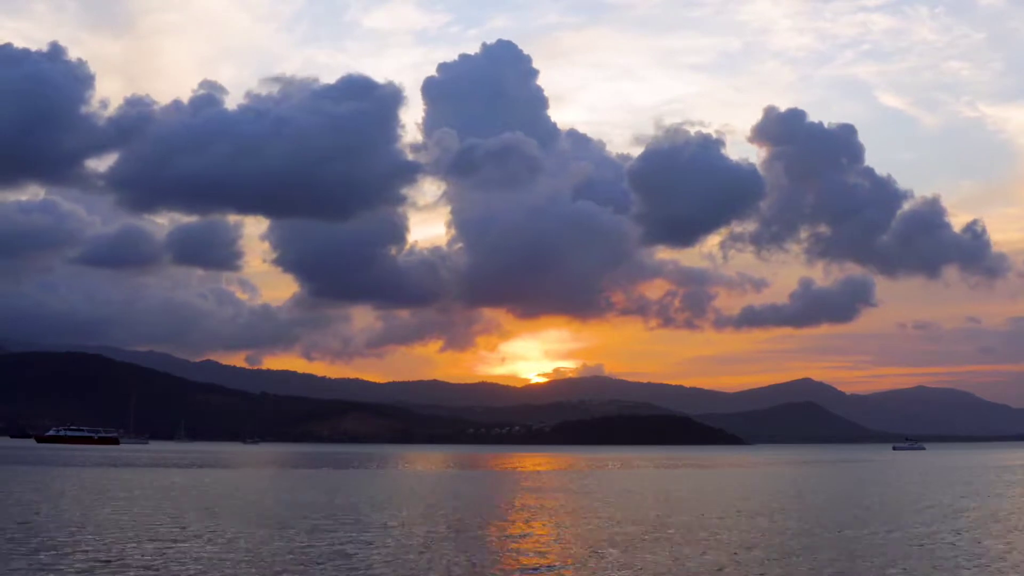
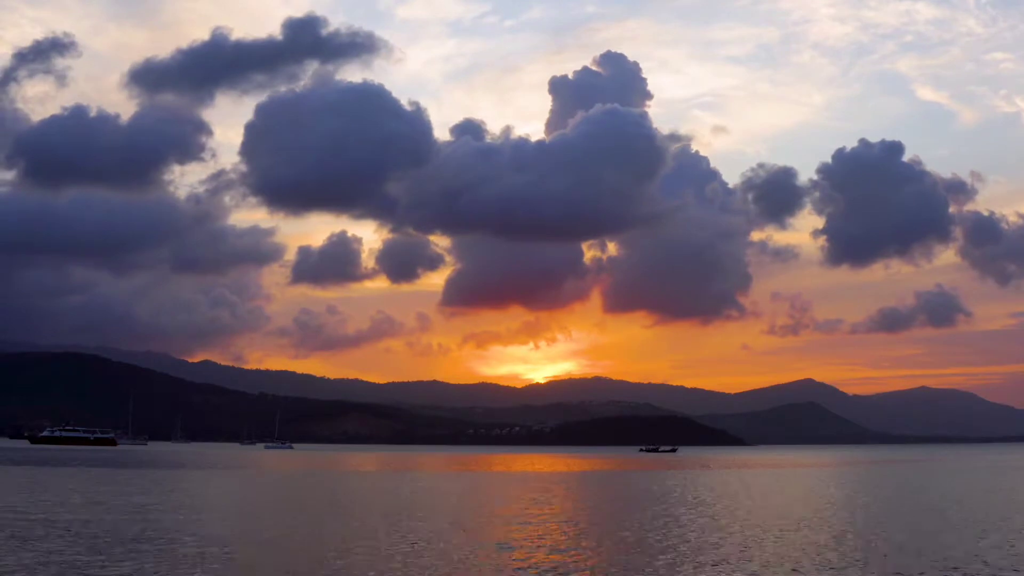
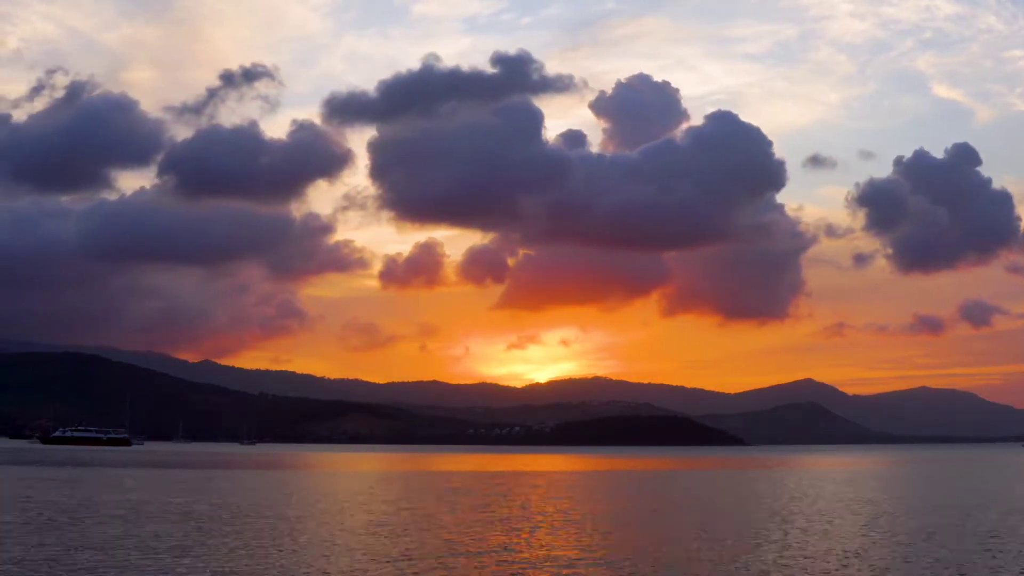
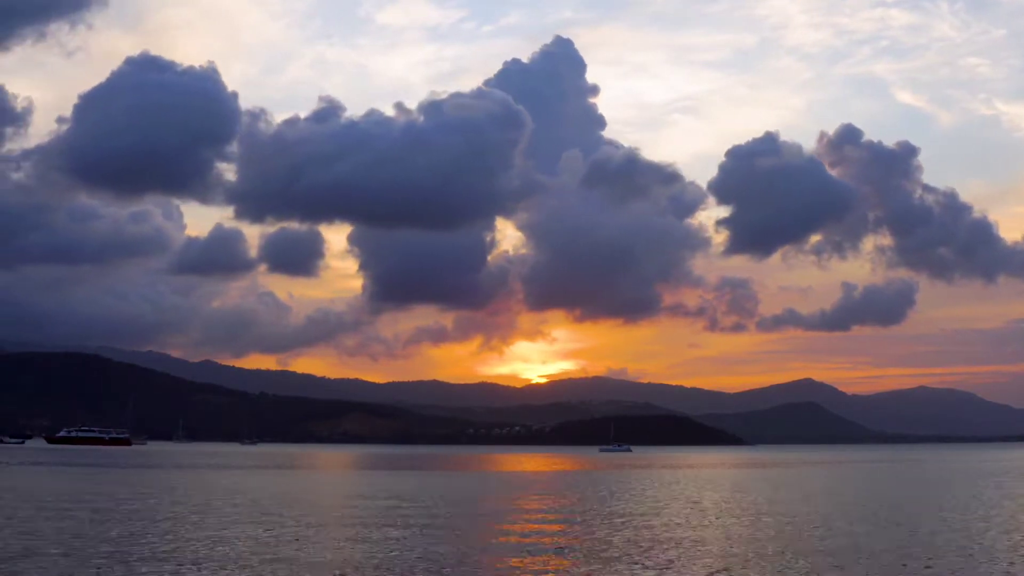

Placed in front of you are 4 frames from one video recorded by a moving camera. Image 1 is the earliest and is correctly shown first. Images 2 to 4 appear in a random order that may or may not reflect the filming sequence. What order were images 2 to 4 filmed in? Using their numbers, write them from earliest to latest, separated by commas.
4, 2, 3
